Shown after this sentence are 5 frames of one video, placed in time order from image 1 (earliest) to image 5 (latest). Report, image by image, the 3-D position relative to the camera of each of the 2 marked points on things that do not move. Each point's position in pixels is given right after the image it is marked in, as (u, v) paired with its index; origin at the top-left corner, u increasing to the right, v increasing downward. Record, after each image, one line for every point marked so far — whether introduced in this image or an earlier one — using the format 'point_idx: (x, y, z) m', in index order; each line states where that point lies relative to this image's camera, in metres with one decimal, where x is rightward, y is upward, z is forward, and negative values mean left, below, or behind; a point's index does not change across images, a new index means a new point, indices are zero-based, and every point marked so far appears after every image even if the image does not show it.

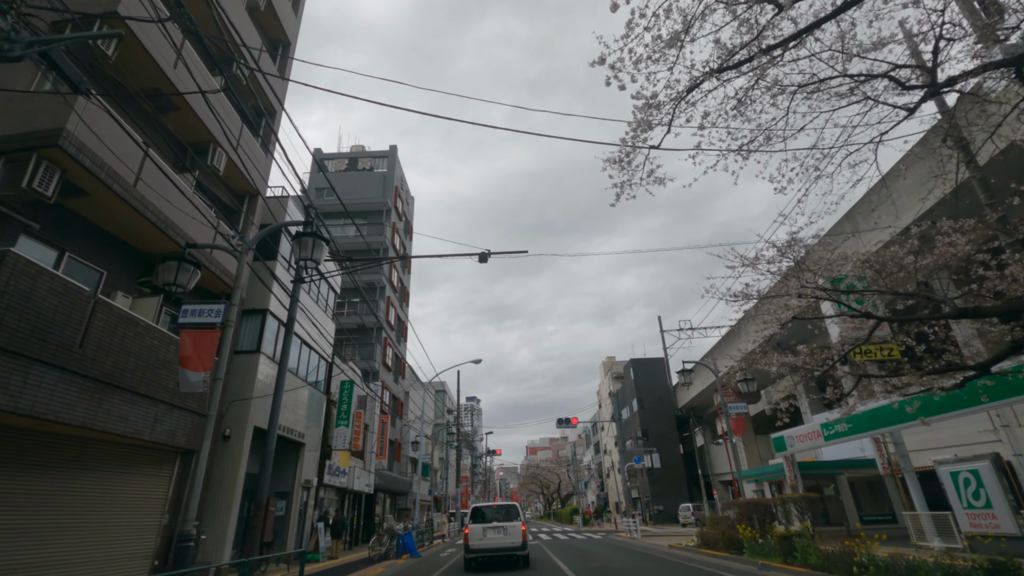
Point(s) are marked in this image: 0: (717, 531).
0: (+4.5, -5.4, +12.4) m
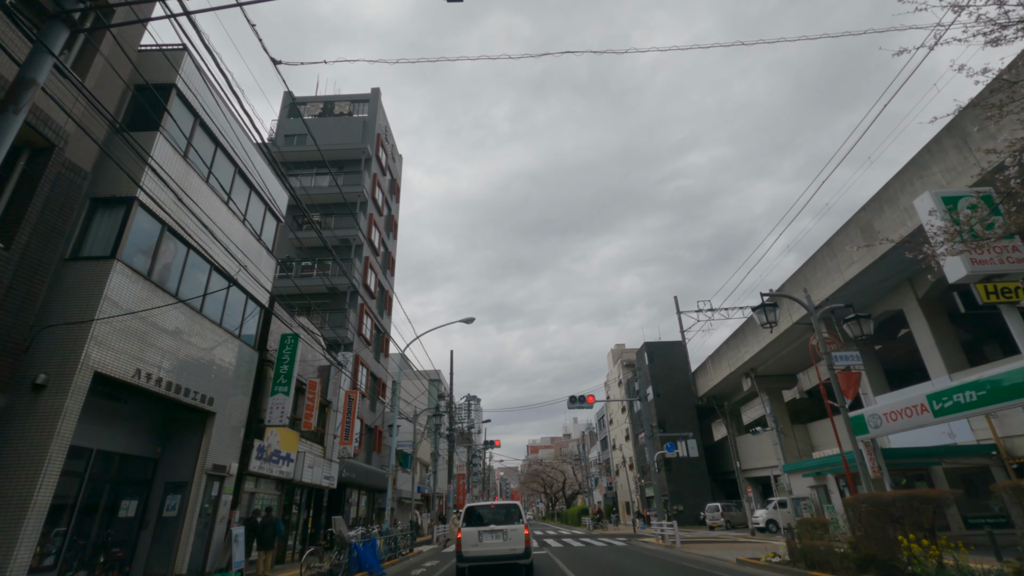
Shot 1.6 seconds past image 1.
0: (+4.5, -3.7, +8.1) m
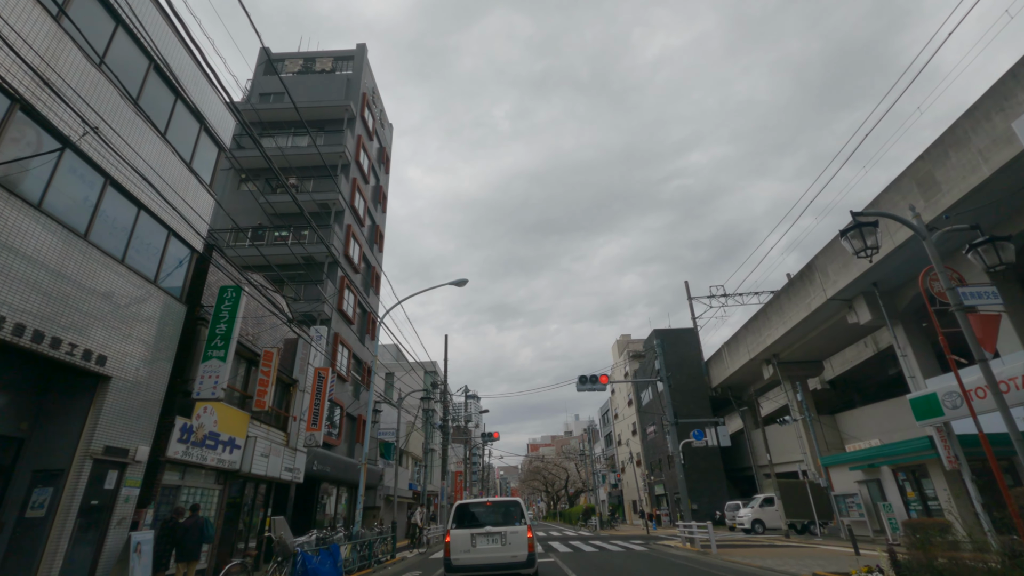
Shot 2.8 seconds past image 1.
0: (+4.5, -2.7, +5.5) m
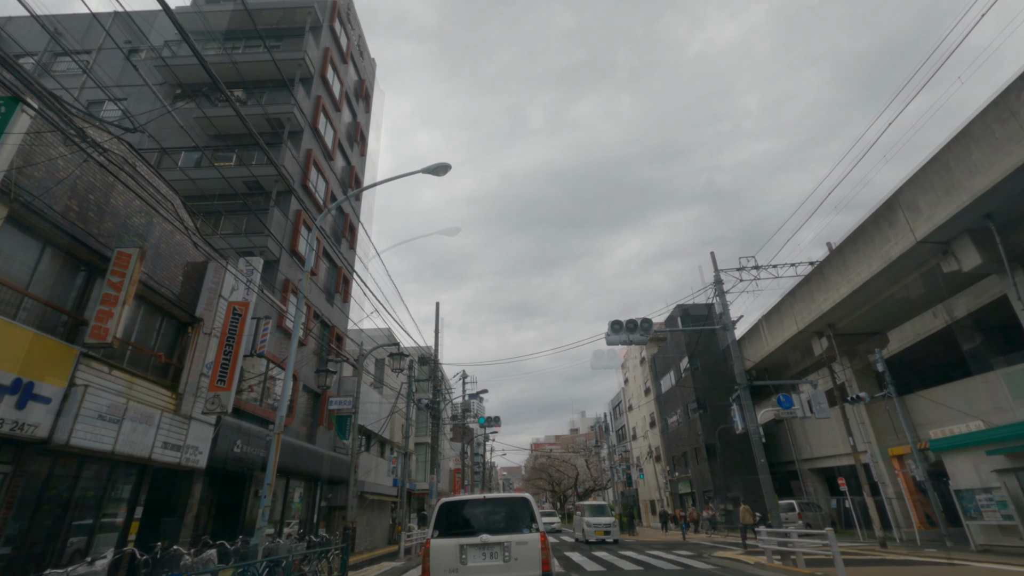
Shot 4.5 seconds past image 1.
0: (+4.6, -0.9, +1.1) m
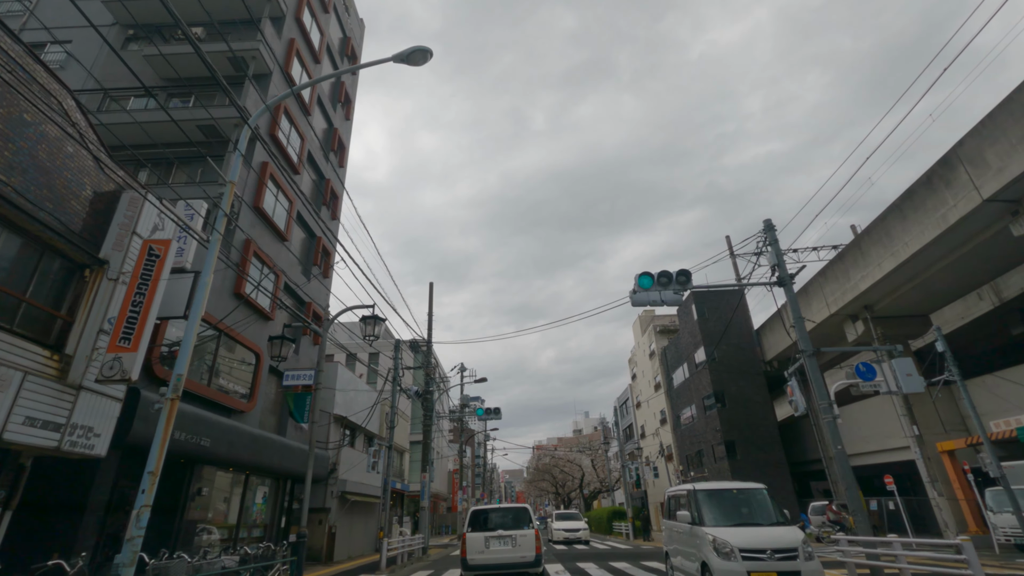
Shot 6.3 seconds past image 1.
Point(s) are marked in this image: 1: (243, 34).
0: (+4.5, 0.0, -1.2) m
1: (-7.1, +6.7, +14.9) m
